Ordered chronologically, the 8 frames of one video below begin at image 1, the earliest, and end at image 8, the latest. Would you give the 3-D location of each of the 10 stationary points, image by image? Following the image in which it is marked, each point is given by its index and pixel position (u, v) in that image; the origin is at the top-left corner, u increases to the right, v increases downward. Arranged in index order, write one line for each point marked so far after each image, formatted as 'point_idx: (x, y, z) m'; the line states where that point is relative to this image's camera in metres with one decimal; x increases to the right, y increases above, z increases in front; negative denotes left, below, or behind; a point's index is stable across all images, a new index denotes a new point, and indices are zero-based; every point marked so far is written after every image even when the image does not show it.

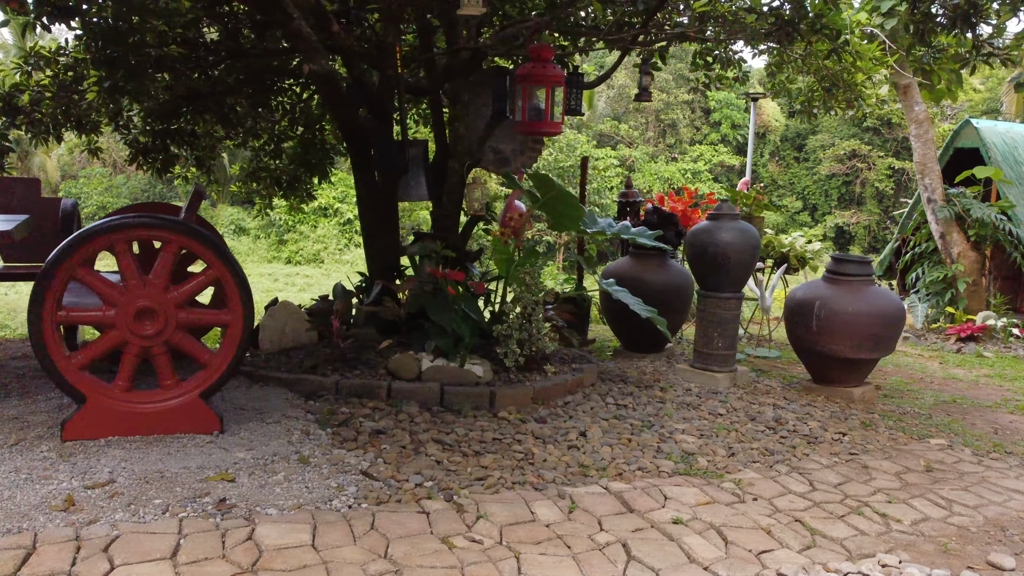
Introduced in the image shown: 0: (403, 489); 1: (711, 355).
0: (-0.3, -0.6, +2.4) m
1: (+1.0, -0.3, +4.2) m
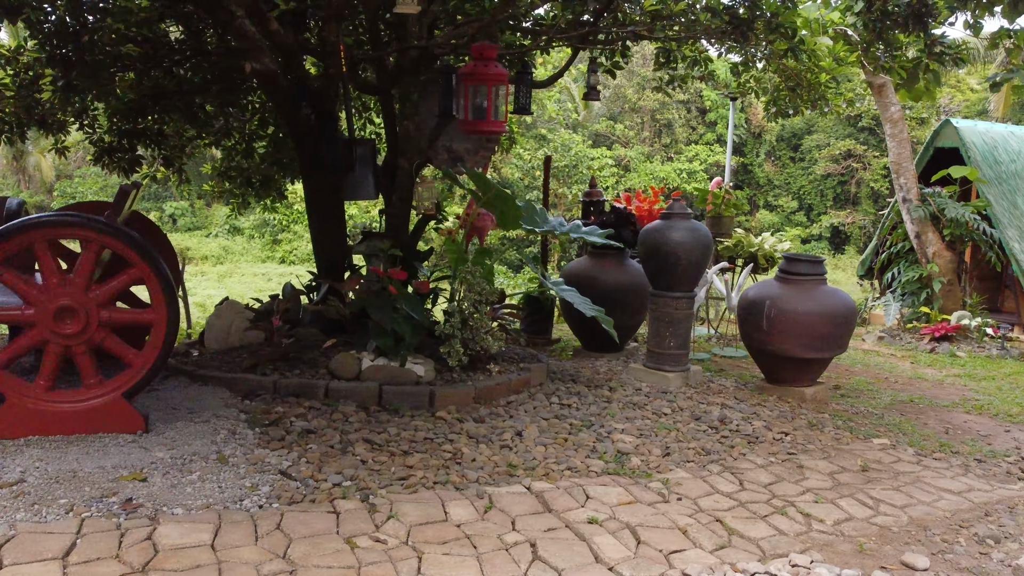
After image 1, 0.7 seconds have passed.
0: (-0.6, -0.6, +2.4) m
1: (+0.8, -0.3, +4.2) m
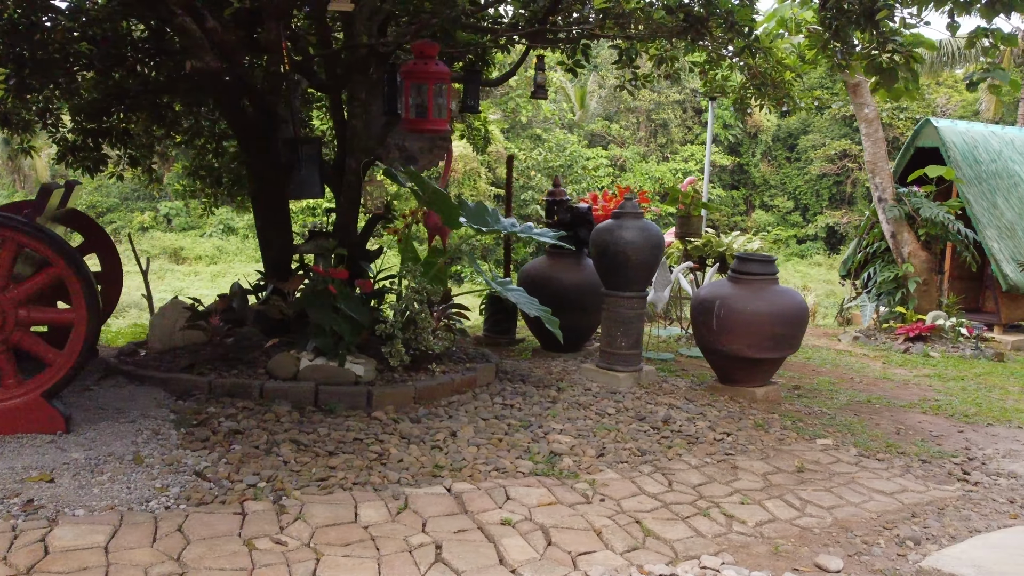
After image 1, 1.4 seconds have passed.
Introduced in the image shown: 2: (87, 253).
0: (-0.8, -0.6, +2.4) m
1: (+0.5, -0.3, +4.1) m
2: (-1.9, +0.2, +3.7) m
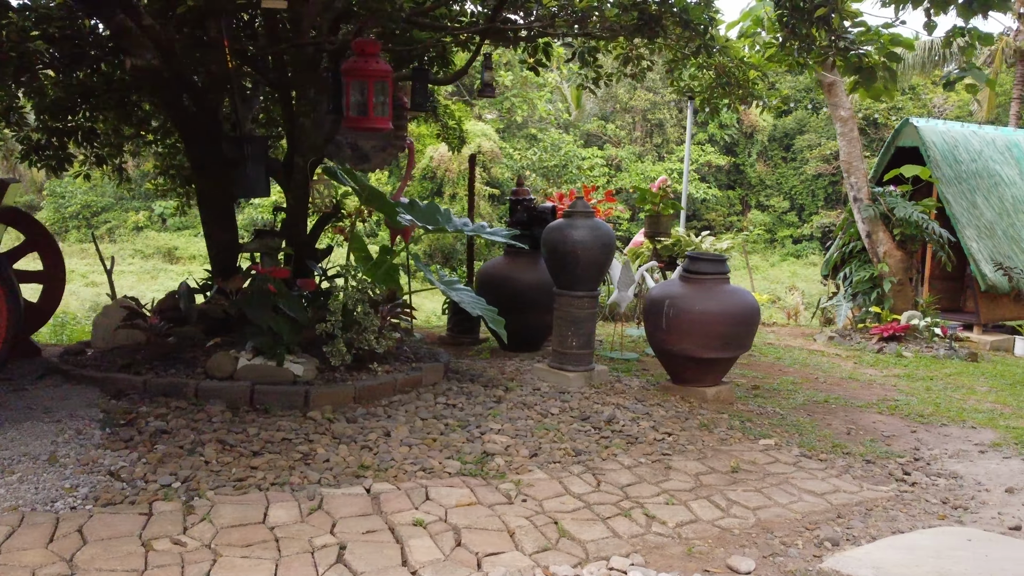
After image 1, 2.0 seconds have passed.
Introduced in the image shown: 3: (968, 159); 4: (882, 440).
0: (-1.1, -0.6, +2.4) m
1: (+0.3, -0.3, +4.1) m
2: (-2.2, +0.2, +3.7) m
3: (+5.4, +1.5, +9.5) m
4: (+1.8, -0.7, +3.9) m
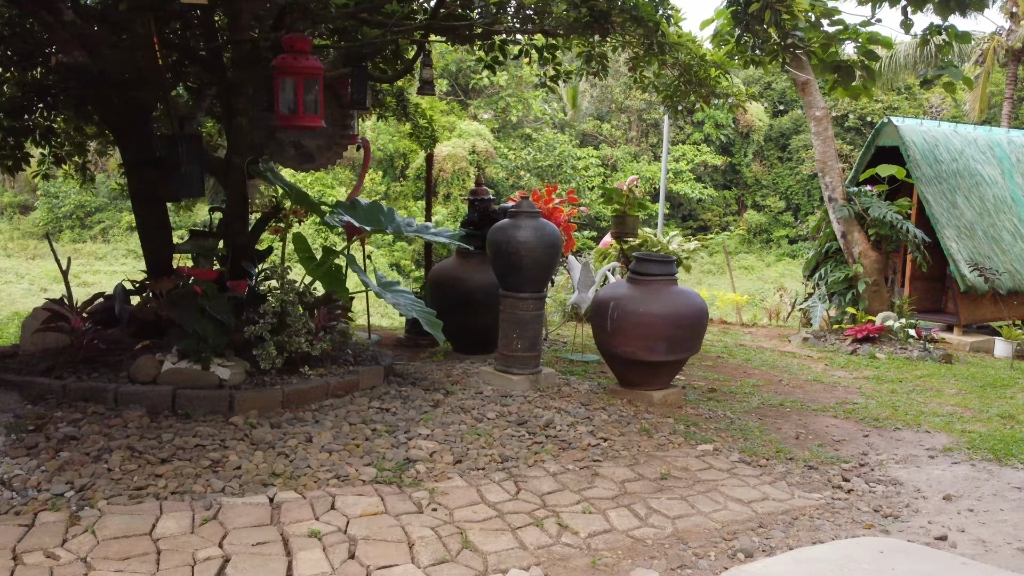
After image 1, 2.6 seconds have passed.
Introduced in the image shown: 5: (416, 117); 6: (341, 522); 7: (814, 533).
0: (-1.4, -0.6, +2.3) m
1: (0.0, -0.3, +4.0) m
2: (-2.5, +0.2, +3.6) m
3: (+5.1, +1.5, +9.4) m
4: (+1.5, -0.7, +3.8) m
5: (-0.9, +1.6, +7.8) m
6: (-0.5, -0.7, +2.3) m
7: (+0.9, -0.8, +2.5) m
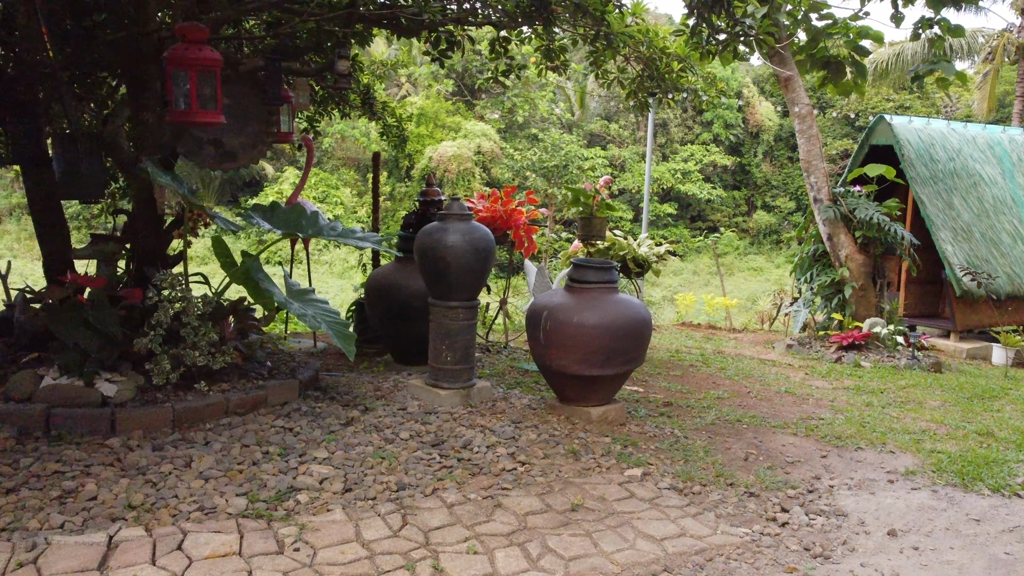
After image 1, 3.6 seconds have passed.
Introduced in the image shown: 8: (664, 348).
0: (-1.7, -0.6, +2.0) m
1: (-0.3, -0.4, +3.8) m
2: (-2.8, +0.1, +3.4) m
3: (+4.9, +1.5, +9.1) m
4: (+1.2, -0.8, +3.5) m
5: (-1.2, +1.6, +7.5) m
6: (-0.8, -0.7, +2.1) m
7: (+0.6, -0.8, +2.2) m
8: (+1.4, -0.5, +7.1) m
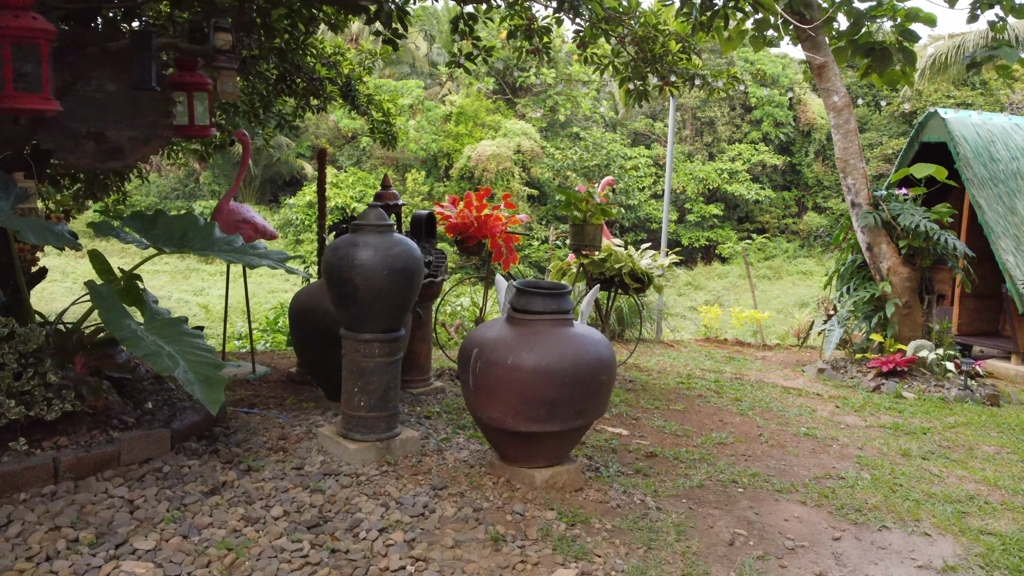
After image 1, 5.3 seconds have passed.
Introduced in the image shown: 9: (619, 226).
0: (-2.1, -0.7, +1.4) m
1: (-0.6, -0.5, +3.0) m
2: (-3.1, 0.0, +2.8) m
3: (+4.9, +1.3, +8.0) m
4: (+0.9, -0.9, +2.7) m
5: (-1.2, +1.5, +6.8) m
6: (-1.2, -0.8, +1.4) m
7: (+0.2, -0.9, +1.5) m
8: (+1.3, -0.7, +6.3) m
9: (+2.1, +1.2, +15.3) m
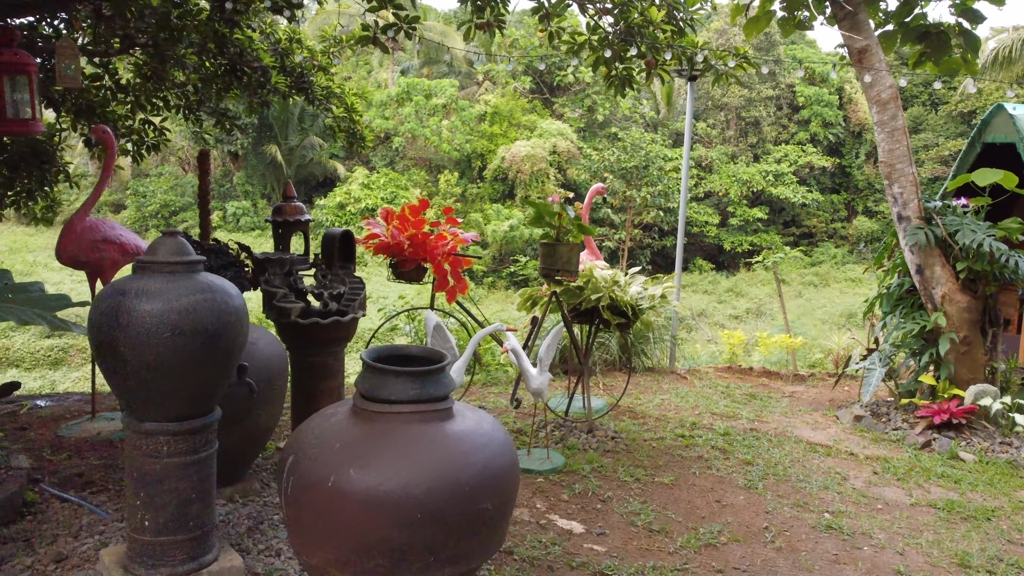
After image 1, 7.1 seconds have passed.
0: (-2.5, -0.9, +0.5) m
1: (-1.0, -0.7, +2.1) m
2: (-3.5, -0.1, +2.0) m
3: (+4.8, +1.1, +6.8) m
4: (+0.5, -1.1, +1.7) m
5: (-1.3, +1.3, +5.9) m
6: (-1.7, -1.0, +0.5) m
7: (-0.2, -1.1, +0.5) m
8: (+1.1, -0.8, +5.2) m
9: (+2.4, +1.0, +14.2) m
